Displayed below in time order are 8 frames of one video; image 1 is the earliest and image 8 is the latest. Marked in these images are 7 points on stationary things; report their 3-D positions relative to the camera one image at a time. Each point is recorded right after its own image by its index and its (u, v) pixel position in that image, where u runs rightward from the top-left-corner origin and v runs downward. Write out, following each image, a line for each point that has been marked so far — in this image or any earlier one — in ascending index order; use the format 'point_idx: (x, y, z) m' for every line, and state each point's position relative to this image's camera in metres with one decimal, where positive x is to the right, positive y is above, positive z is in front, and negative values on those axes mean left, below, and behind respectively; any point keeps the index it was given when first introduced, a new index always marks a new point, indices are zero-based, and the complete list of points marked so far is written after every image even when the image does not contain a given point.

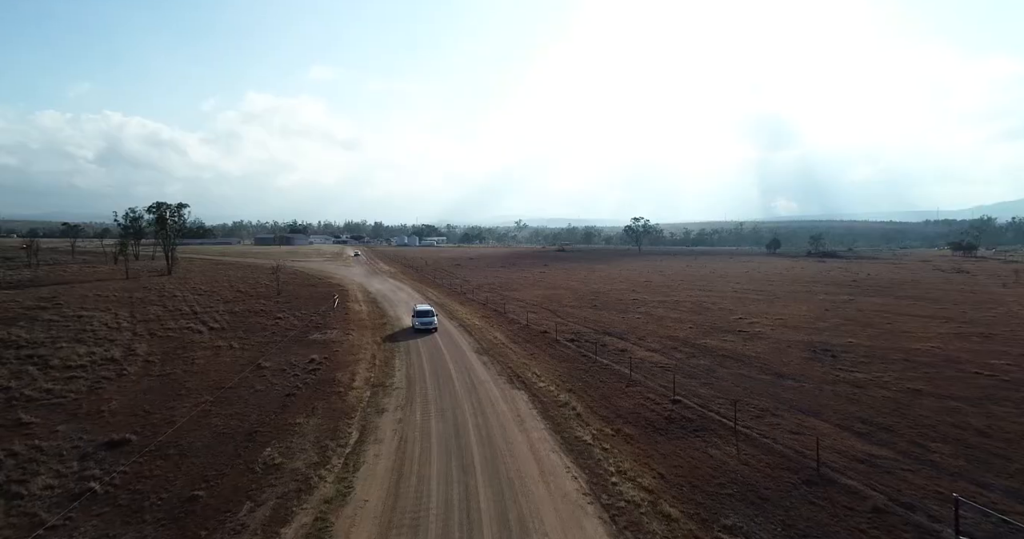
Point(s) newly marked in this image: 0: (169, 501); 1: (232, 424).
0: (-8.5, -5.7, +13.7) m
1: (-9.7, -5.3, +19.1) m
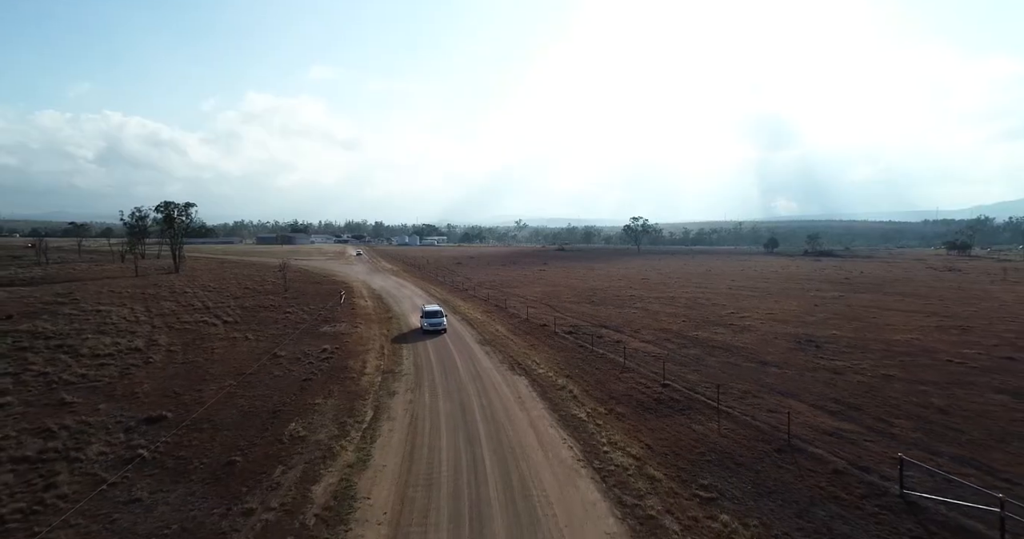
0: (-8.5, -5.4, +15.4) m
1: (-9.6, -5.0, +20.9) m
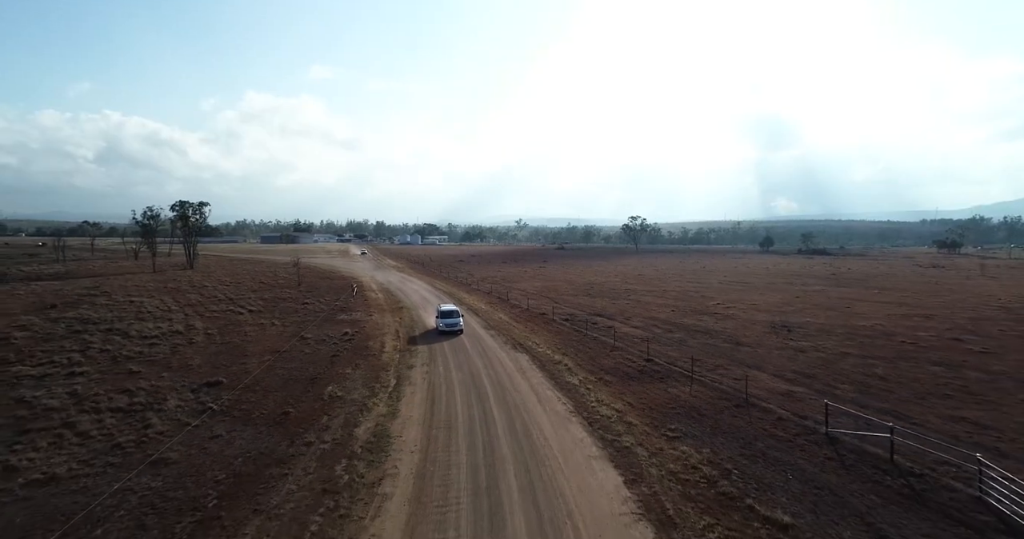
0: (-8.3, -4.9, +18.8) m
1: (-9.5, -4.5, +24.3) m
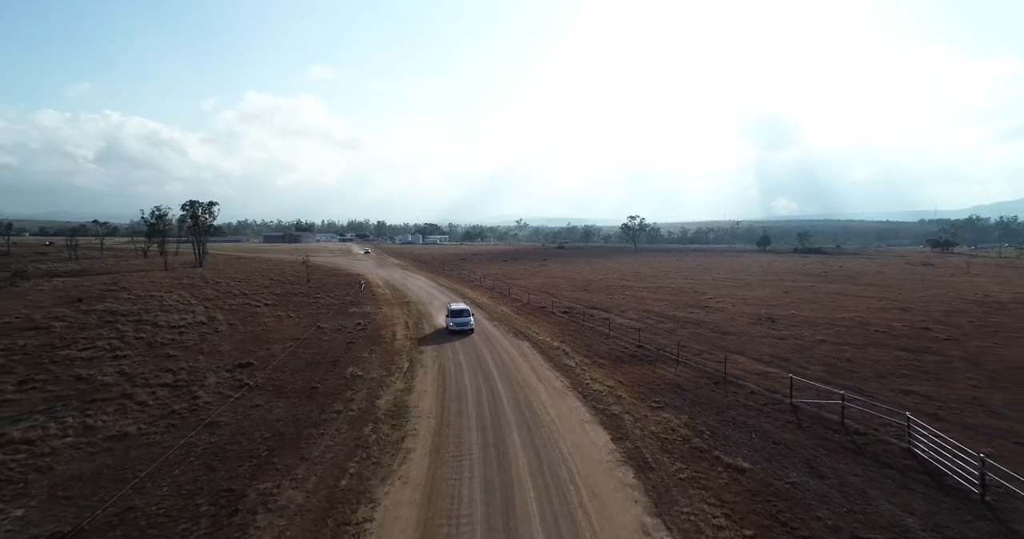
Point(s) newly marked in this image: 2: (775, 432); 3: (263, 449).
0: (-8.2, -4.6, +21.2) m
1: (-9.4, -4.2, +26.7) m
2: (+8.0, -4.9, +16.7) m
3: (-6.9, -5.0, +15.3) m
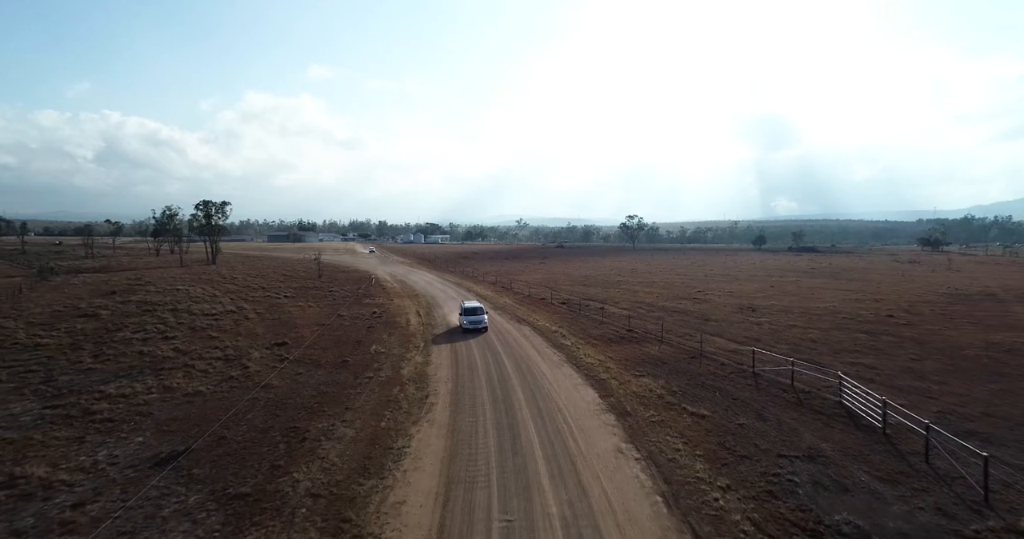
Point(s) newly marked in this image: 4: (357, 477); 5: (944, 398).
0: (-8.0, -4.1, +24.6) m
1: (-9.2, -3.7, +30.1) m
2: (+8.2, -4.4, +20.1) m
3: (-6.8, -4.5, +18.7) m
4: (-3.7, -4.9, +13.0) m
5: (+14.6, -4.3, +18.5) m
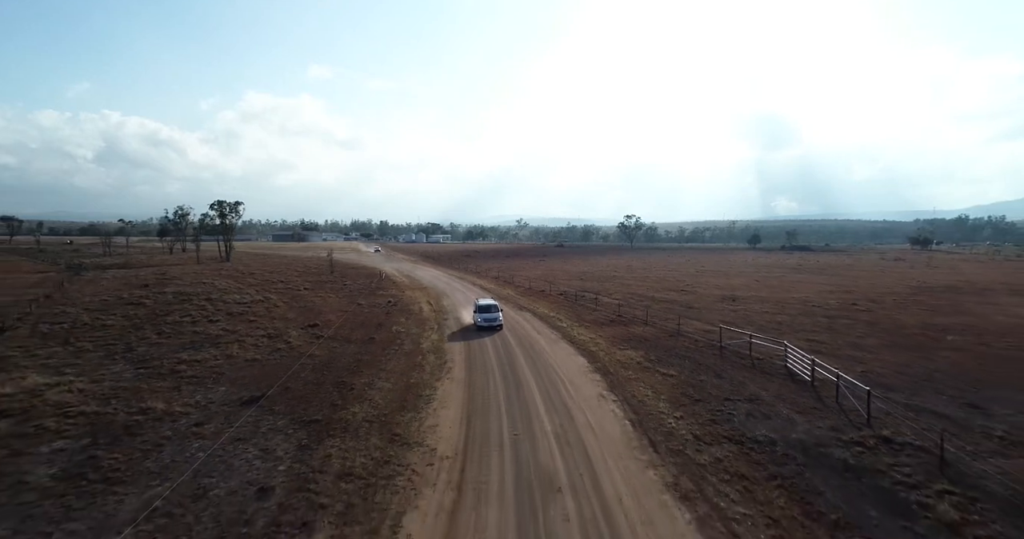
0: (-7.9, -3.6, +28.7) m
1: (-9.0, -3.2, +34.1) m
2: (+8.3, -3.9, +24.2) m
3: (-6.6, -4.0, +22.7) m
4: (-3.5, -4.4, +17.0) m
5: (+14.7, -3.8, +22.5) m
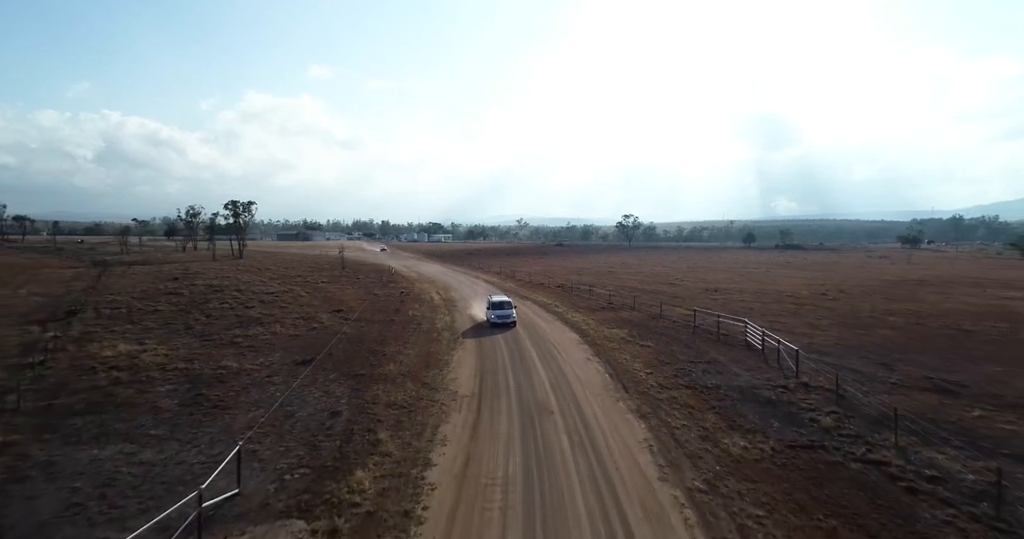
0: (-7.7, -3.1, +32.9) m
1: (-8.9, -2.6, +38.3) m
2: (+8.5, -3.4, +28.4) m
3: (-6.4, -3.5, +26.9) m
4: (-3.4, -3.9, +21.2) m
5: (+14.9, -3.3, +26.7) m
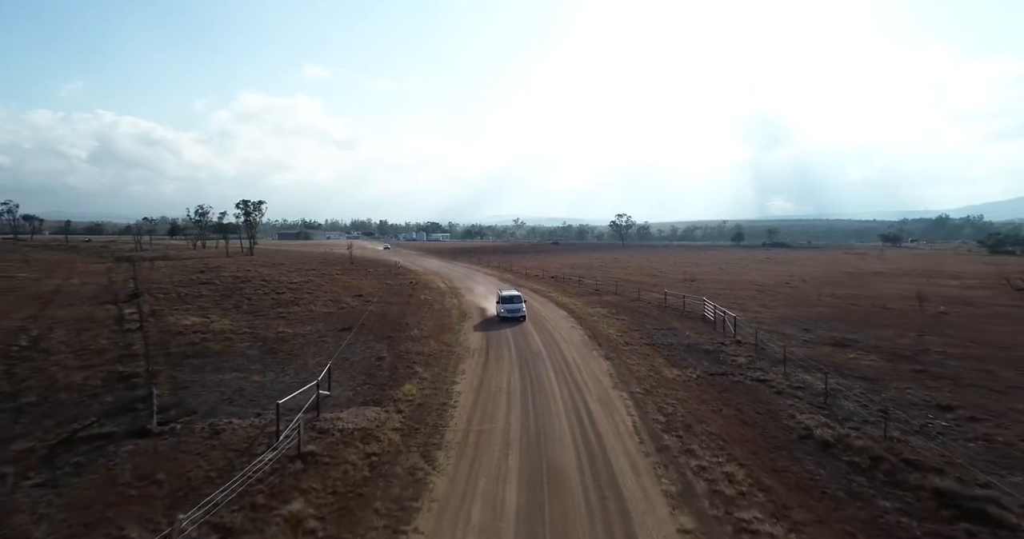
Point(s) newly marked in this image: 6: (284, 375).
0: (-7.8, -2.4, +38.2) m
1: (-9.0, -1.9, +43.6) m
2: (+8.4, -2.6, +33.8) m
3: (-6.5, -2.8, +32.2) m
4: (-3.4, -3.1, +26.5) m
5: (+14.8, -2.6, +32.2) m
6: (-7.6, -3.5, +18.2) m
